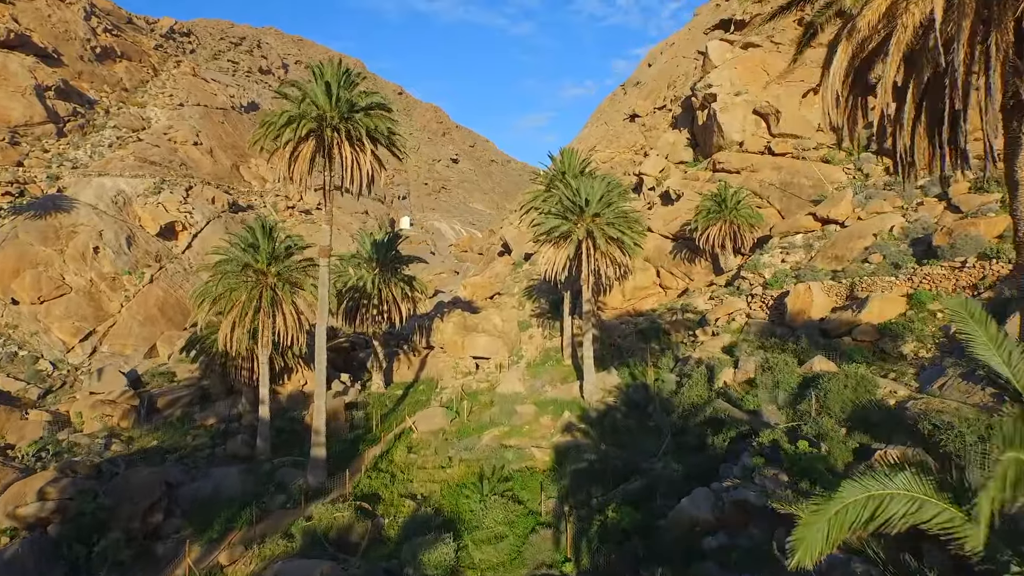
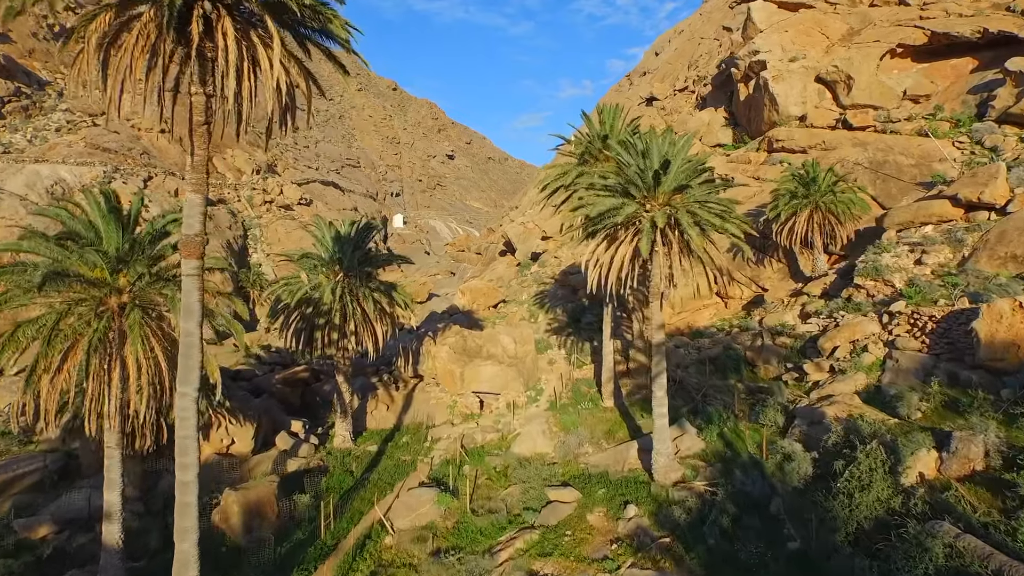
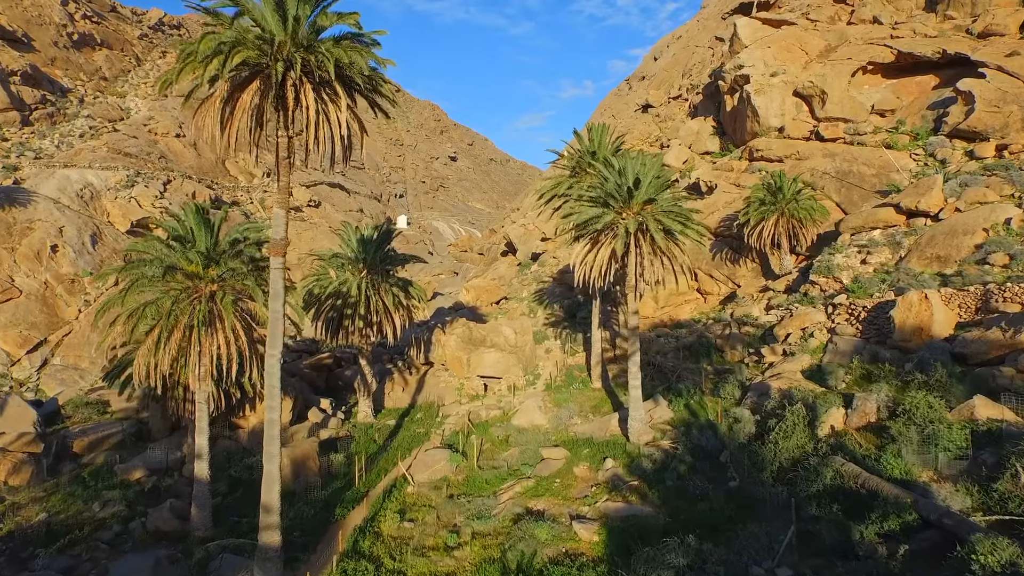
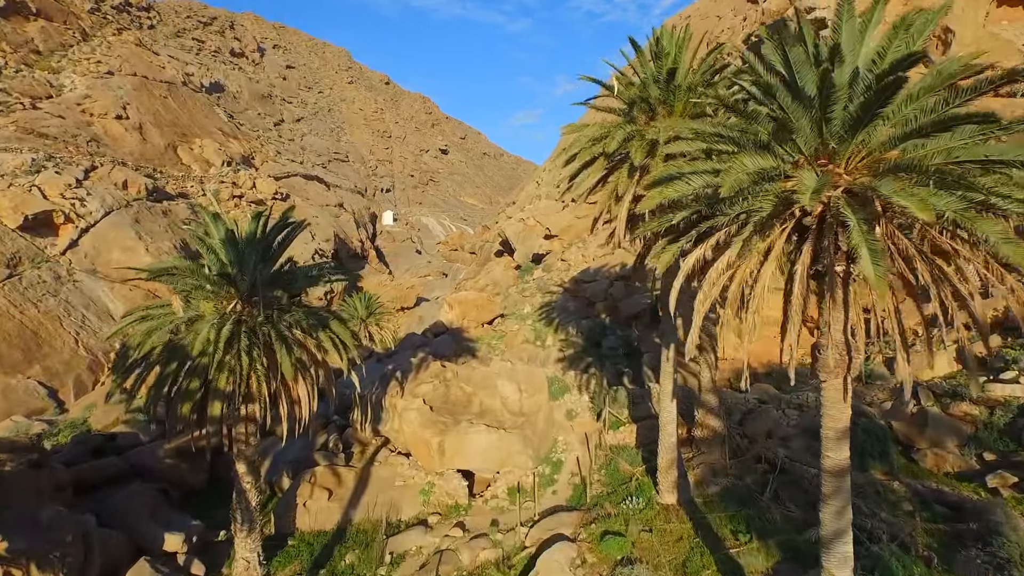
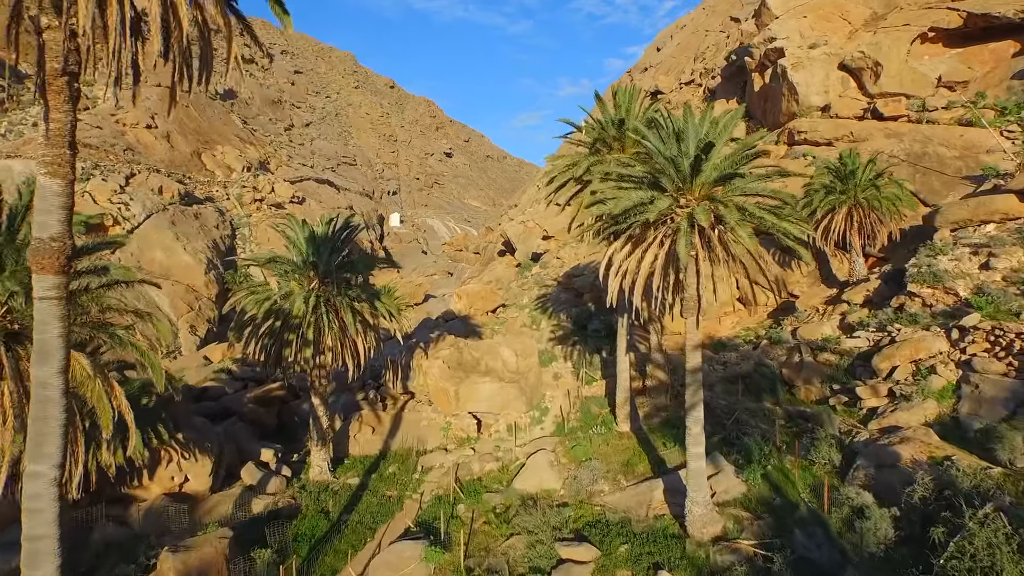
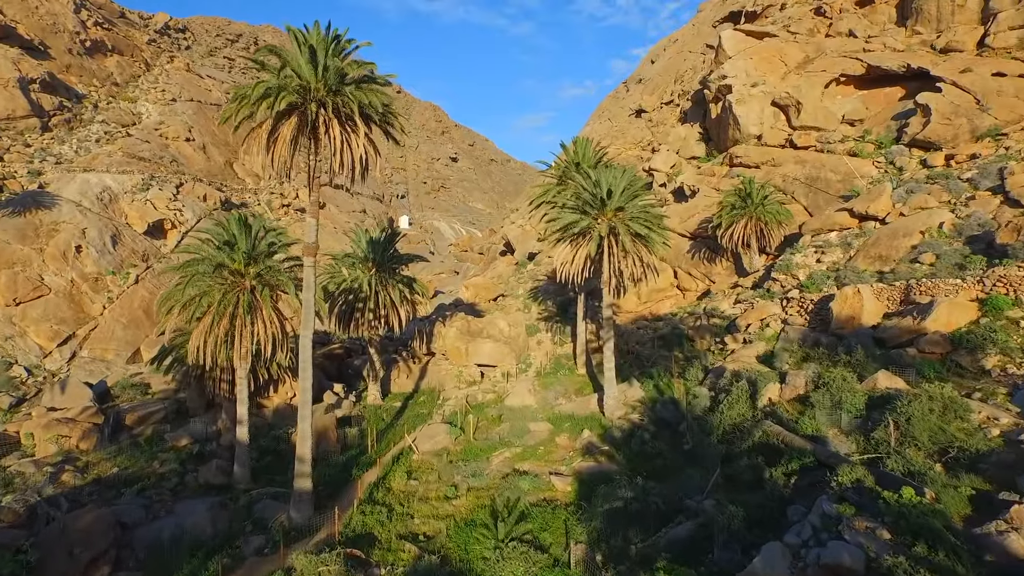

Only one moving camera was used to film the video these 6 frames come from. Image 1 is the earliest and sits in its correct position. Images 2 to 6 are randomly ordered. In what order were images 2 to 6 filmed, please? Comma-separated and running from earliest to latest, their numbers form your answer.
6, 3, 2, 5, 4
